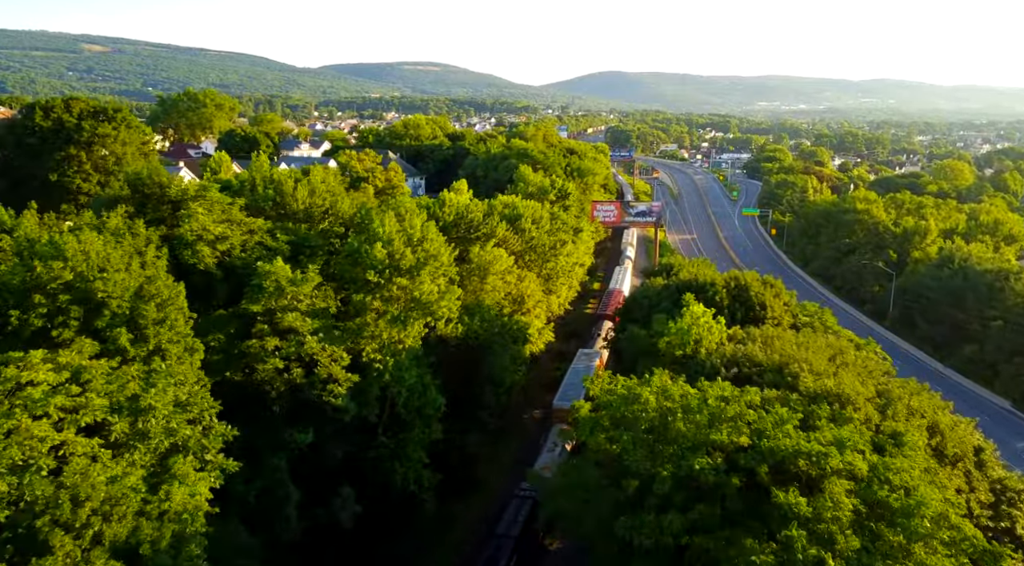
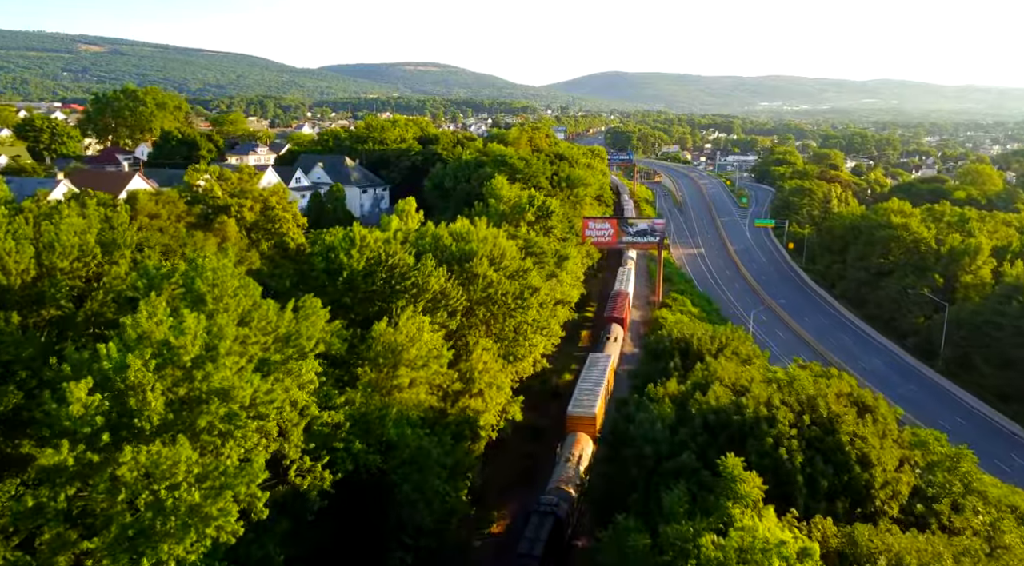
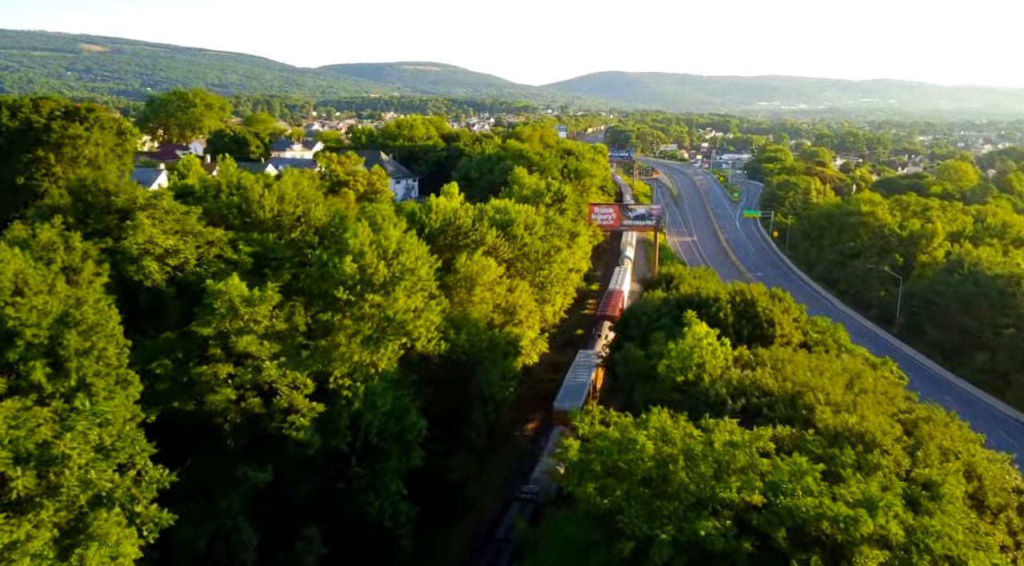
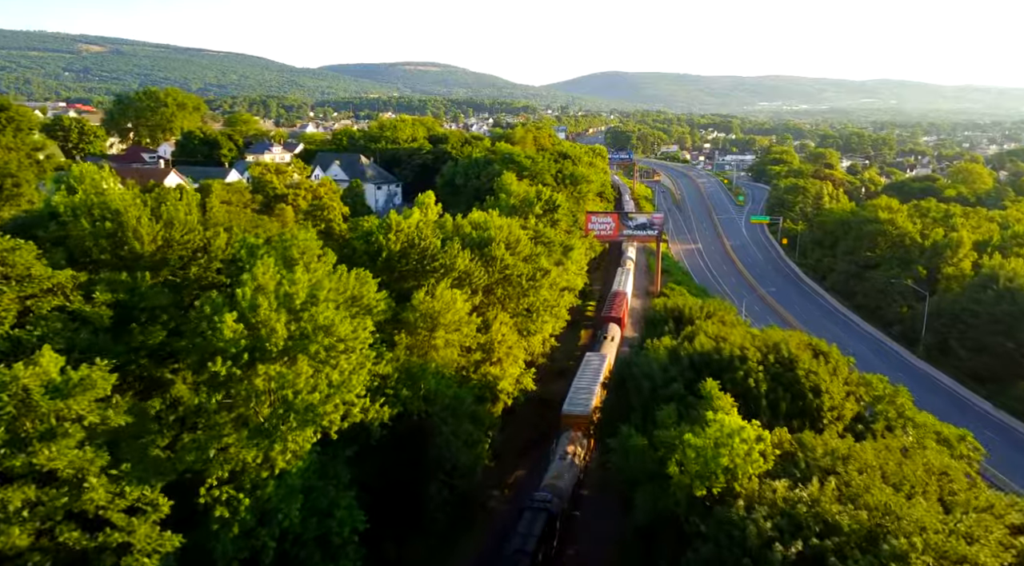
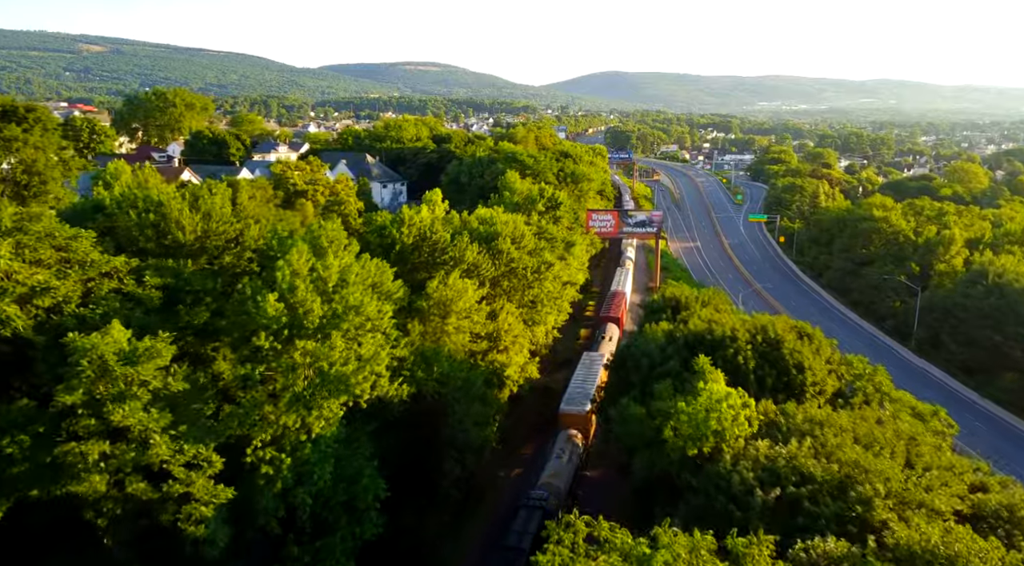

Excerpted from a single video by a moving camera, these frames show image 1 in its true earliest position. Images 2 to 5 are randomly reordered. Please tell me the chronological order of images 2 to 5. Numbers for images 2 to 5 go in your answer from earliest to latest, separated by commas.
3, 5, 4, 2
